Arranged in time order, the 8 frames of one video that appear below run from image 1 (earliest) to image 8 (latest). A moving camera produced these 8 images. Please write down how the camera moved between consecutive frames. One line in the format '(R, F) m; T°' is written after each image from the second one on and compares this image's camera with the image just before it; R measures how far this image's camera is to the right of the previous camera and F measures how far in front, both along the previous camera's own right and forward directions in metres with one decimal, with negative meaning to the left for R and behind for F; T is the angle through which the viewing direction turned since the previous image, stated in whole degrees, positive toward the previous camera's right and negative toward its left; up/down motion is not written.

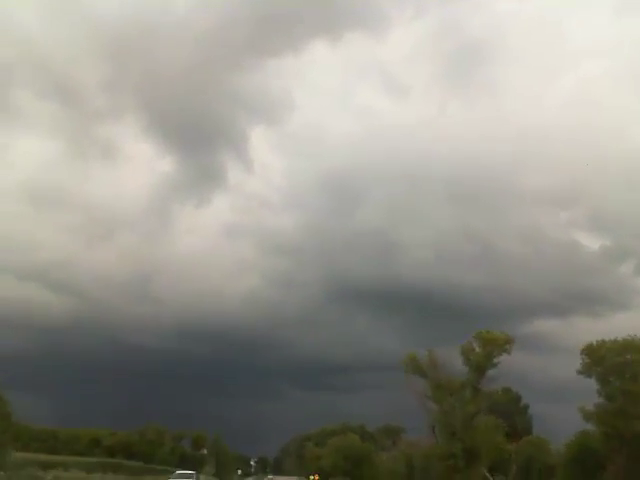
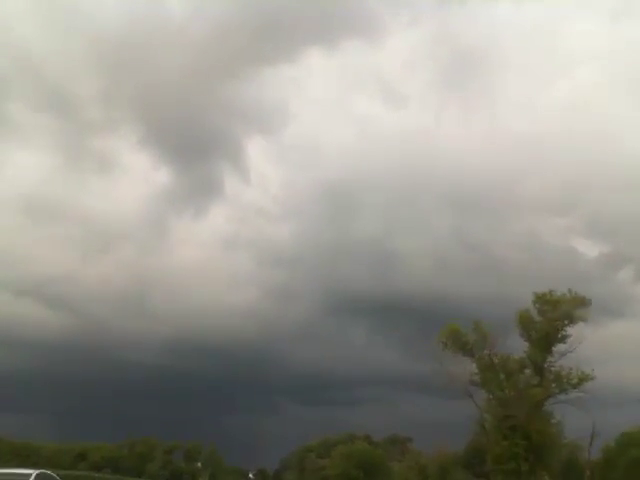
(-0.1, +1.0) m; 0°
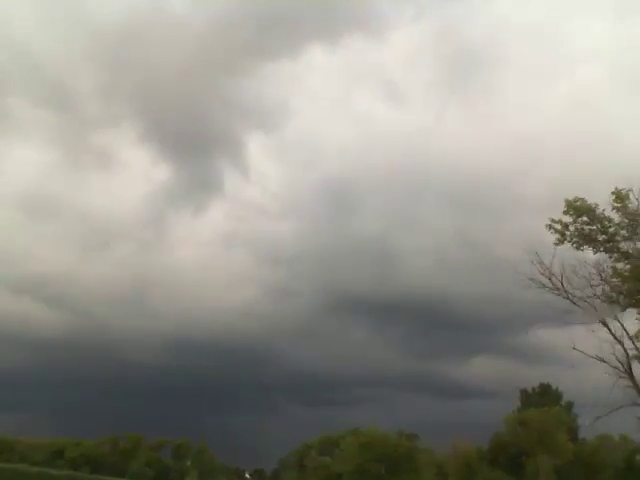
(0.0, +0.8) m; 0°
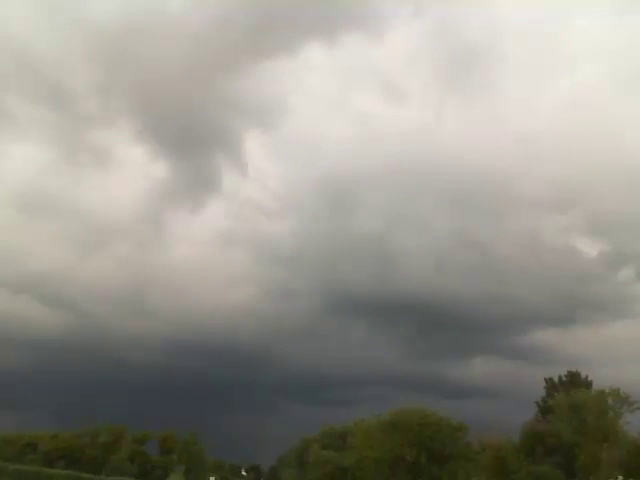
(0.0, +0.8) m; 0°
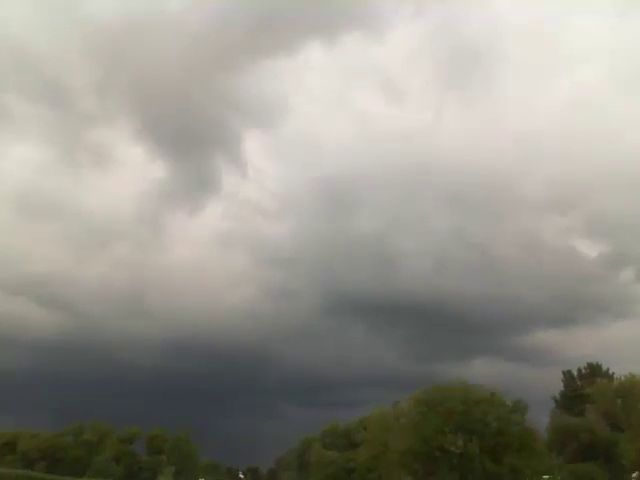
(0.0, +0.4) m; 0°
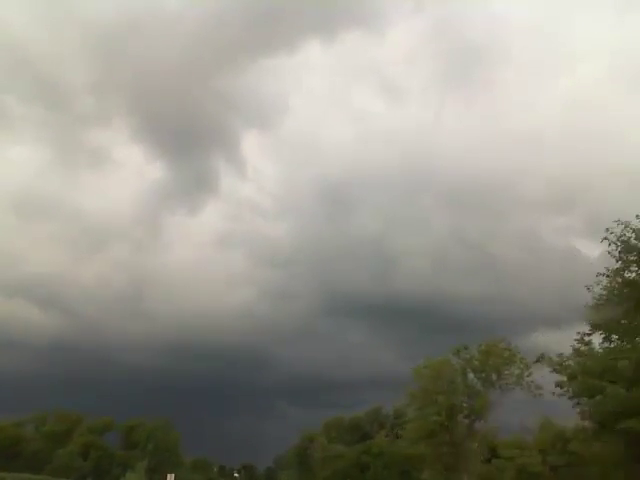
(+0.1, +0.6) m; 0°
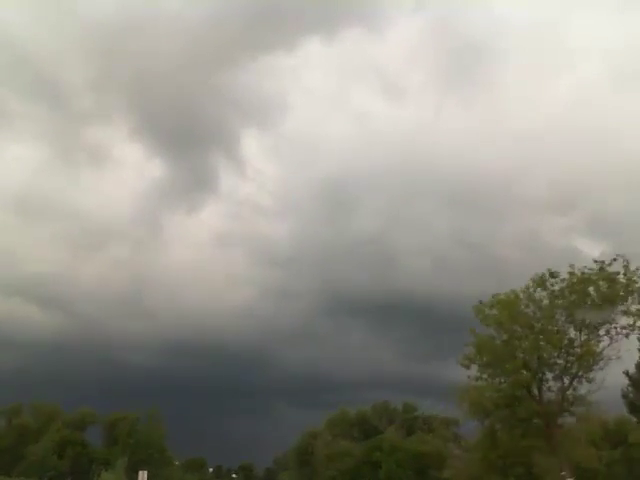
(+0.1, +0.1) m; 0°
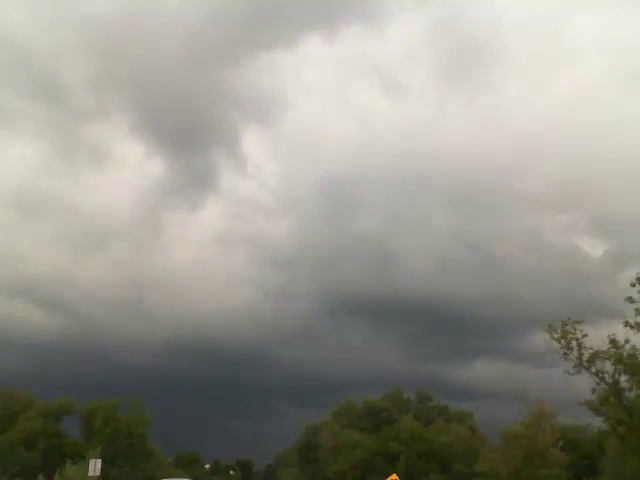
(-0.2, +0.6) m; 0°
